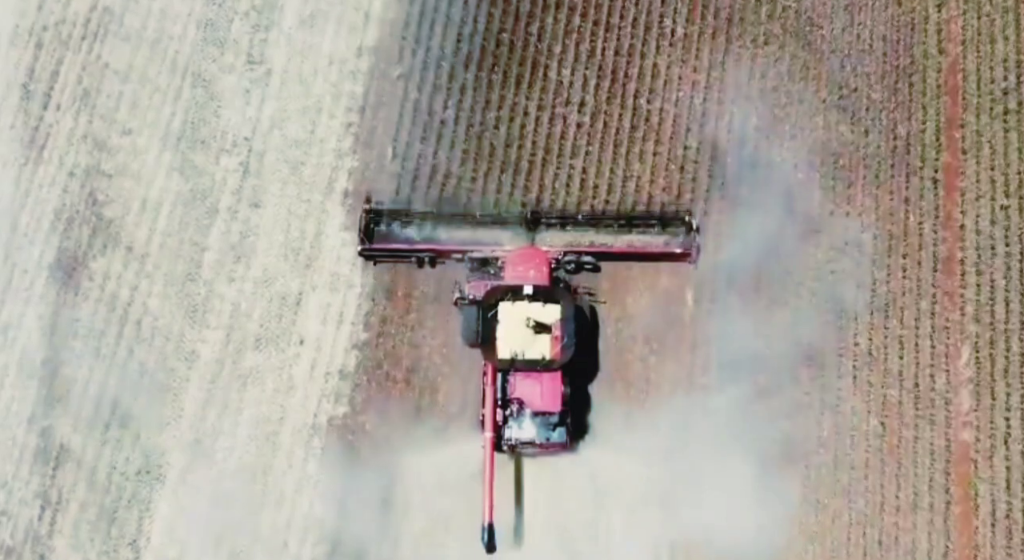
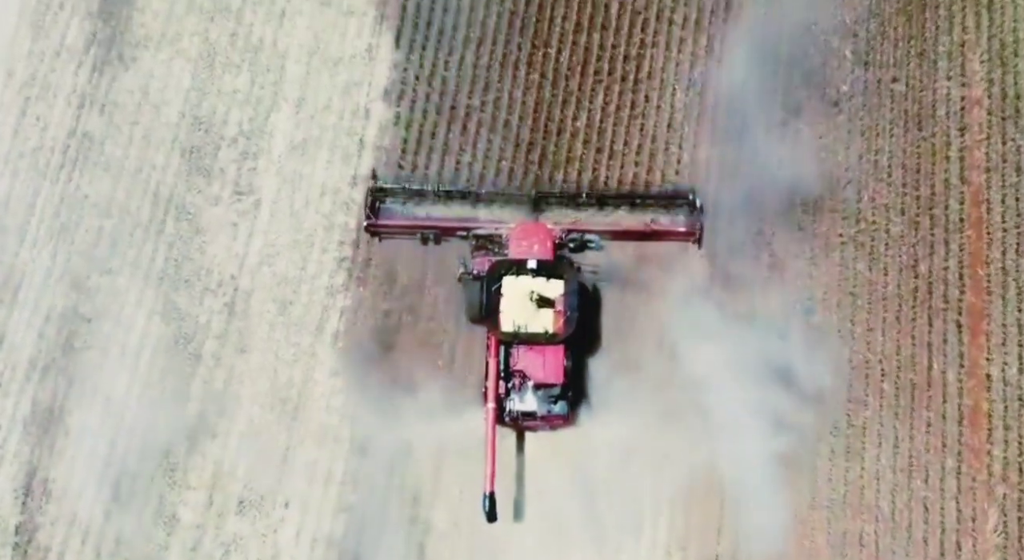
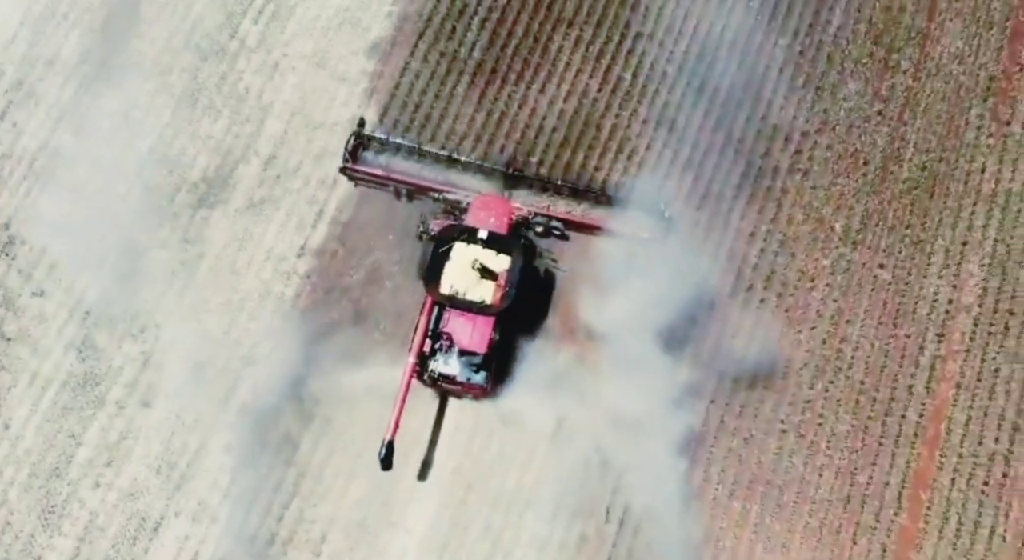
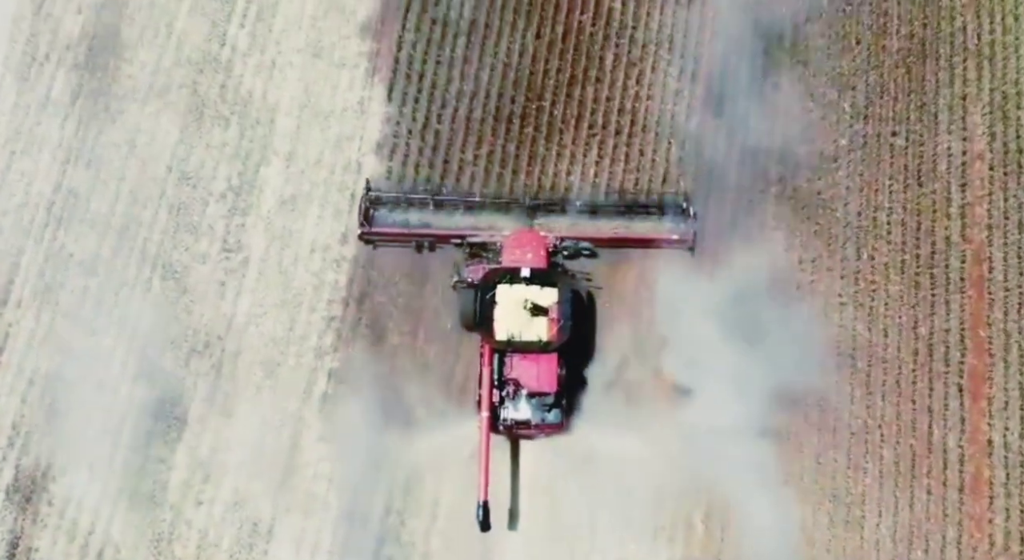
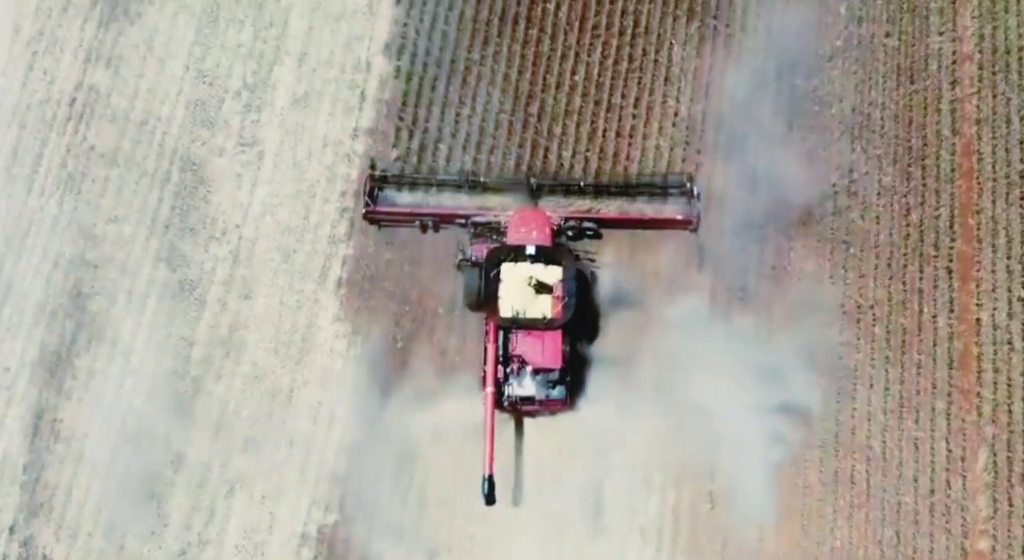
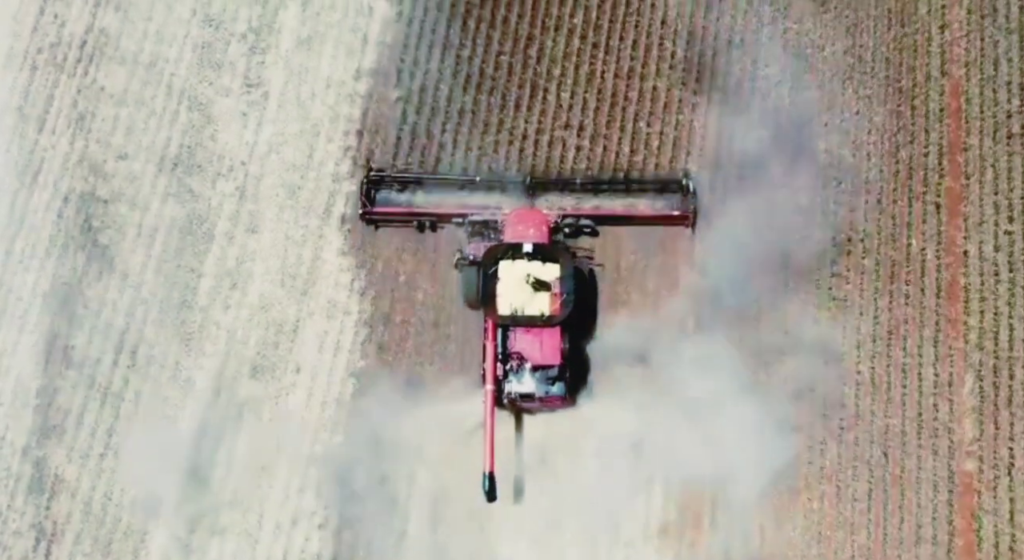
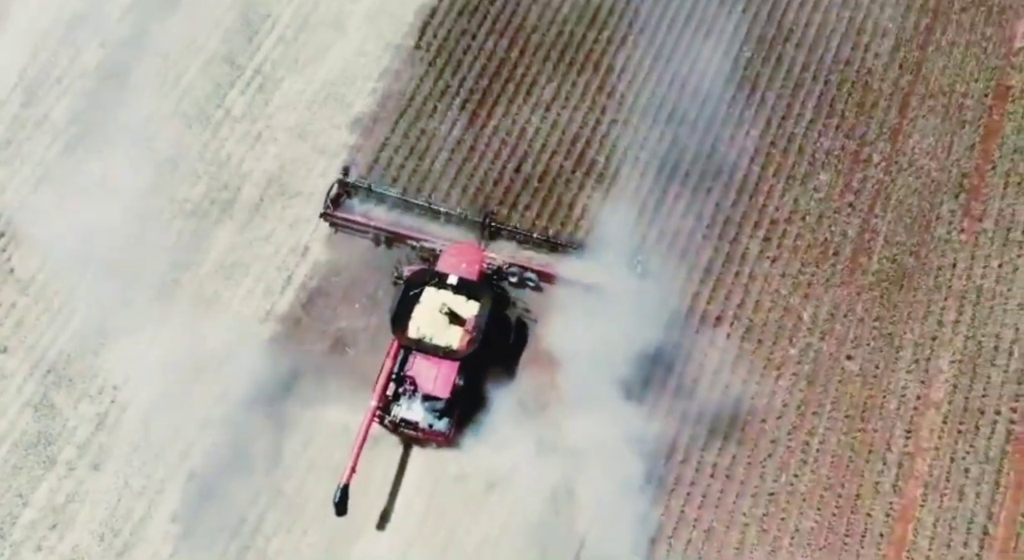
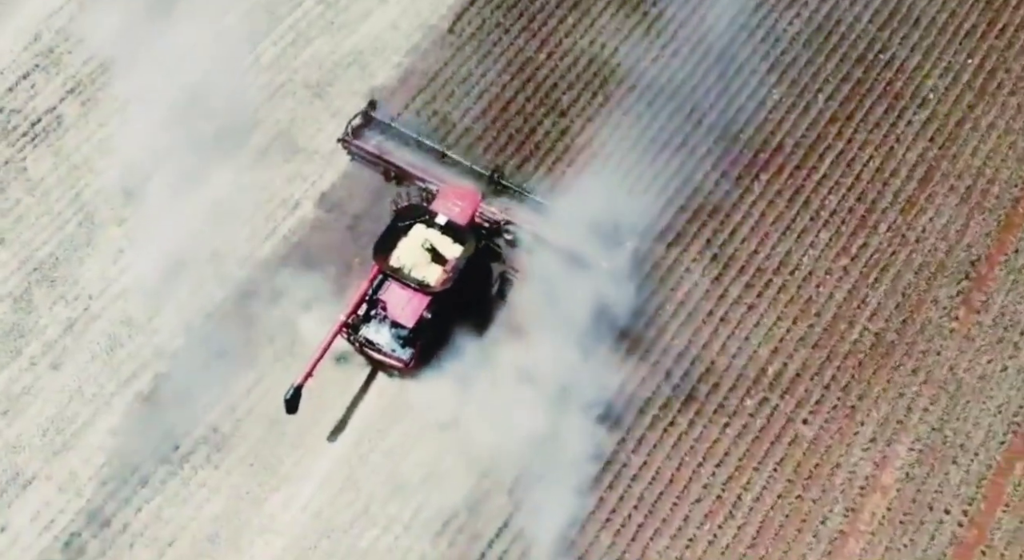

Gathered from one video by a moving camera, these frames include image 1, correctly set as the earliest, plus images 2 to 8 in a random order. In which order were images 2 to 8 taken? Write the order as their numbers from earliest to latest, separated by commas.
6, 5, 2, 4, 3, 7, 8
